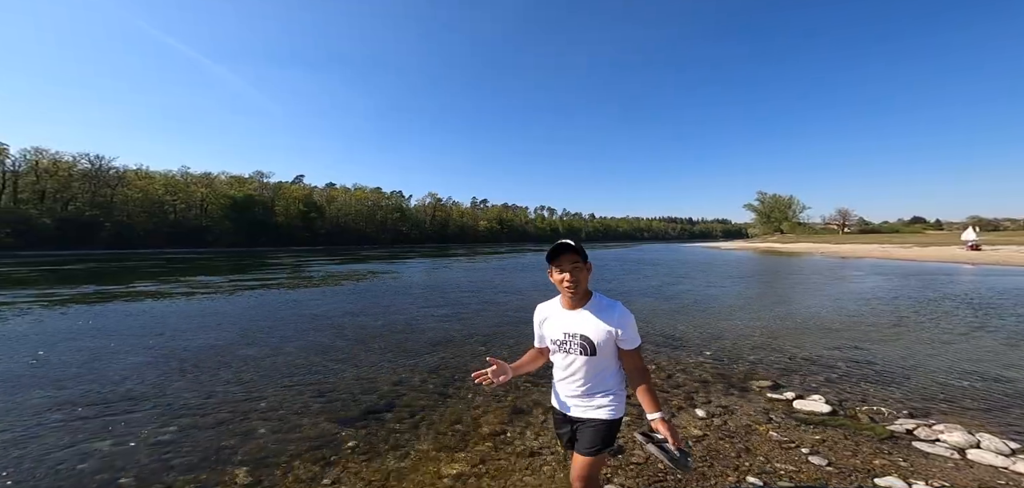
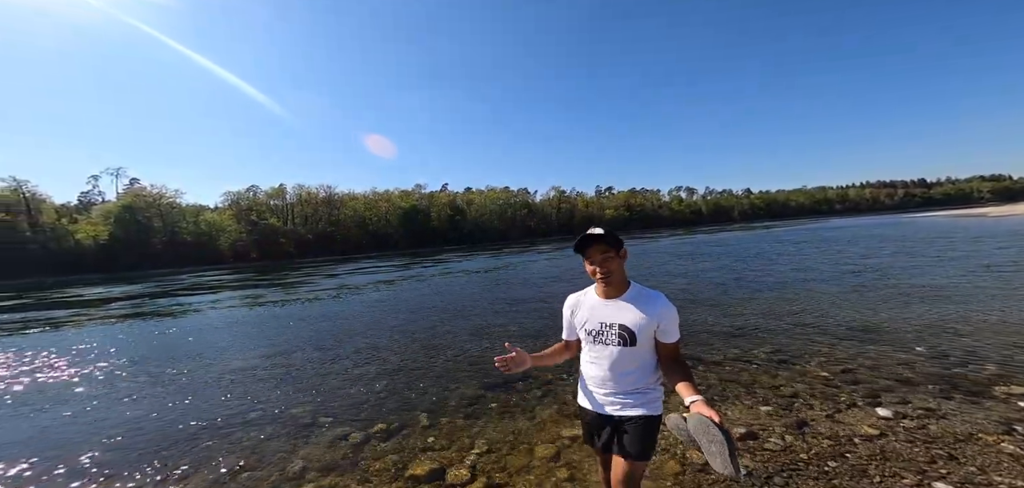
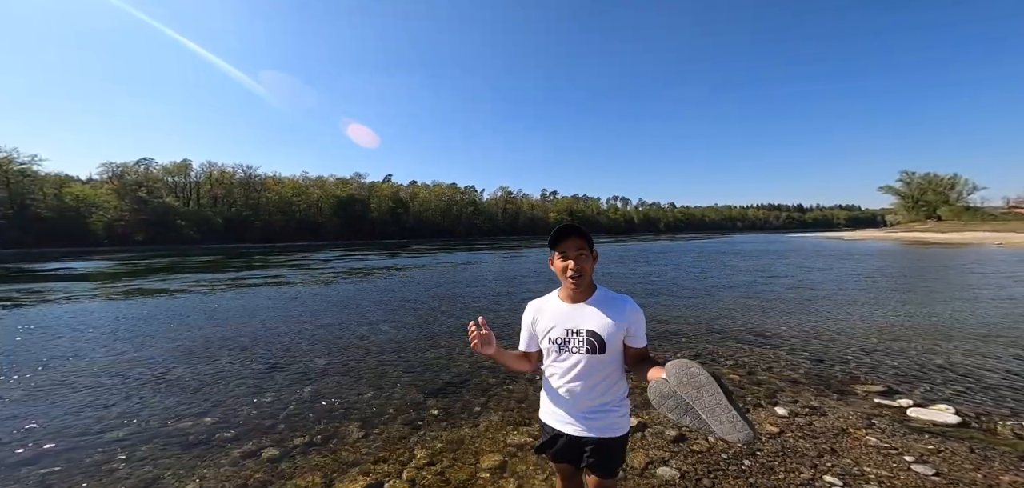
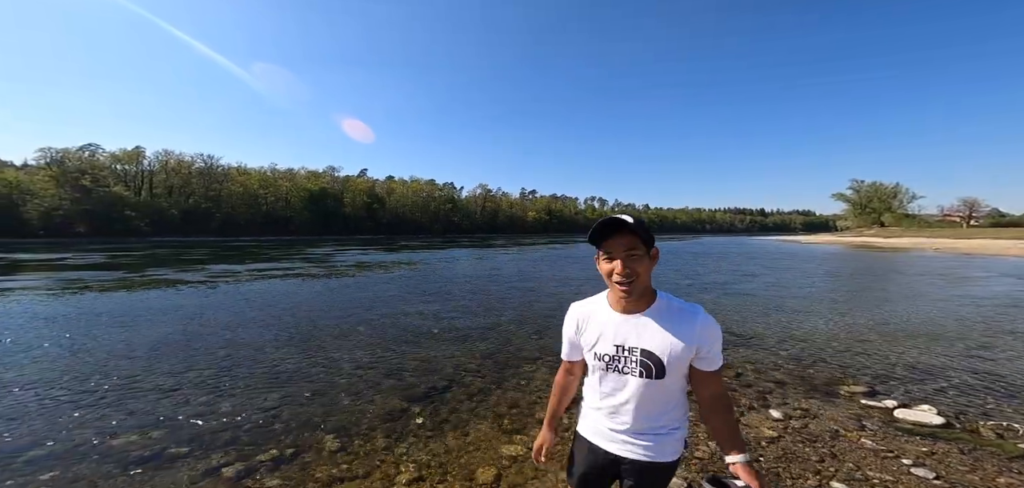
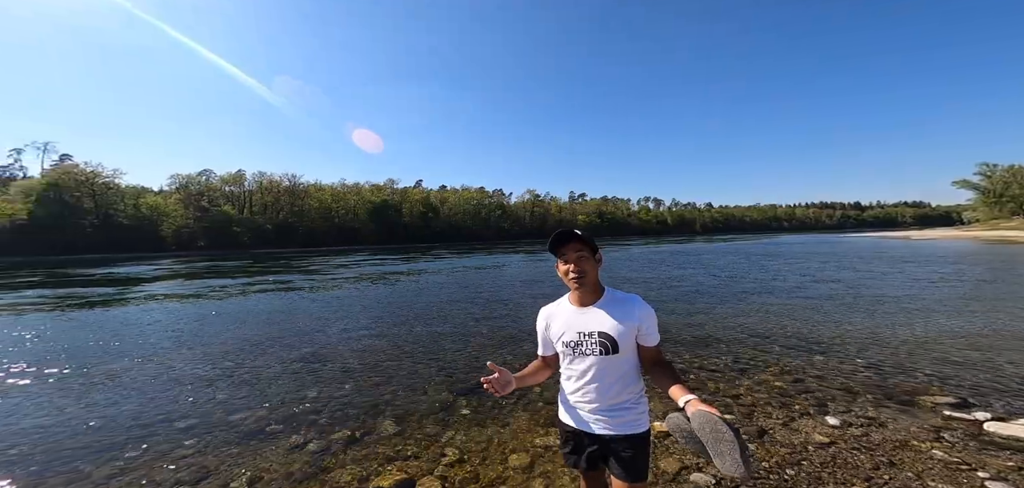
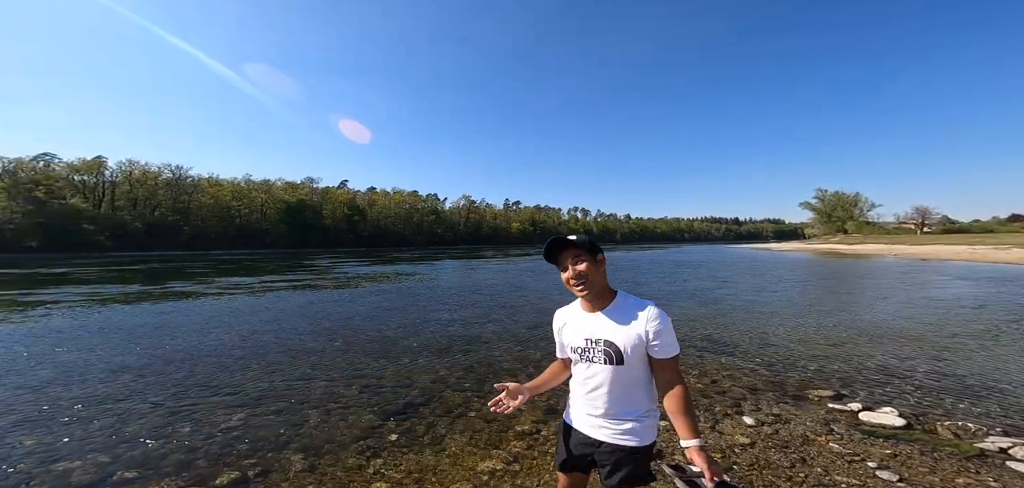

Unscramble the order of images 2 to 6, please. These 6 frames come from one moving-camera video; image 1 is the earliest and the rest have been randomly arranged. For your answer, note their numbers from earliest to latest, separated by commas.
6, 4, 3, 5, 2
